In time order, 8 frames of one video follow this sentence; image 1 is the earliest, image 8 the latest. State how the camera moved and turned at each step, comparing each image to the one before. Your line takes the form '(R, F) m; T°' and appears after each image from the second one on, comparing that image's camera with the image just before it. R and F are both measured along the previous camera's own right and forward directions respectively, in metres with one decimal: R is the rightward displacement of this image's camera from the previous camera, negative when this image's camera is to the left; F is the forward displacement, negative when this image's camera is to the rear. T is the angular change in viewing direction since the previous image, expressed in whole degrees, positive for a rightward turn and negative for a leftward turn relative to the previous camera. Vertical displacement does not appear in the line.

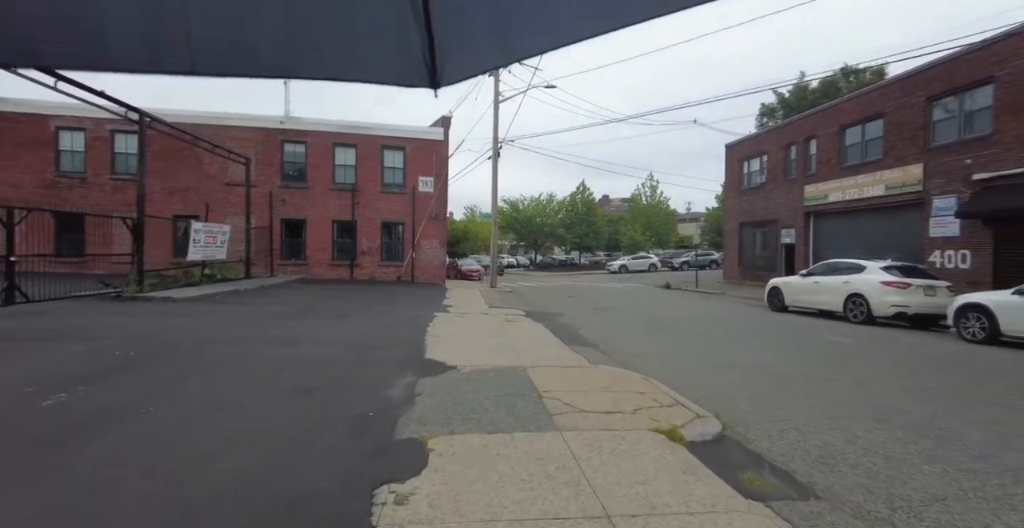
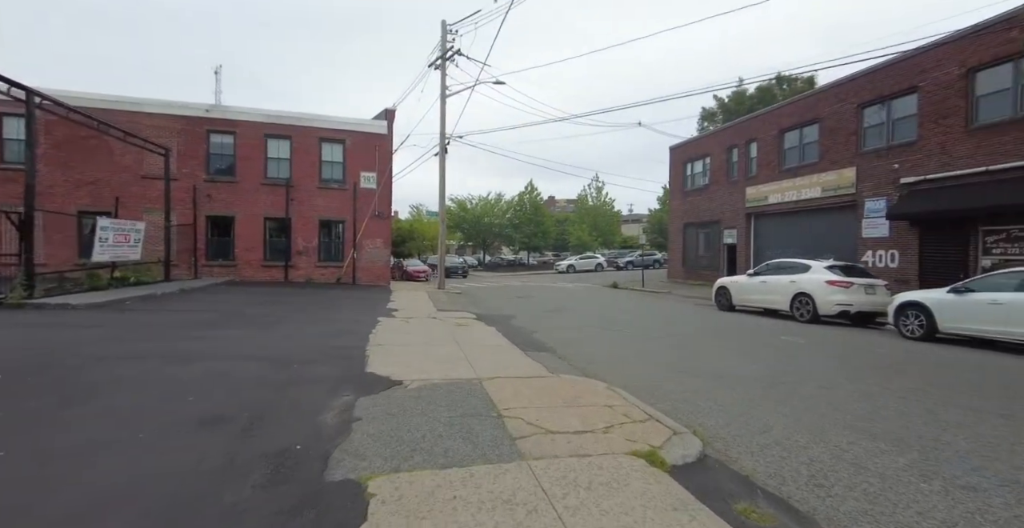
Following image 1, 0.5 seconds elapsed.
(-0.1, +0.7) m; +6°
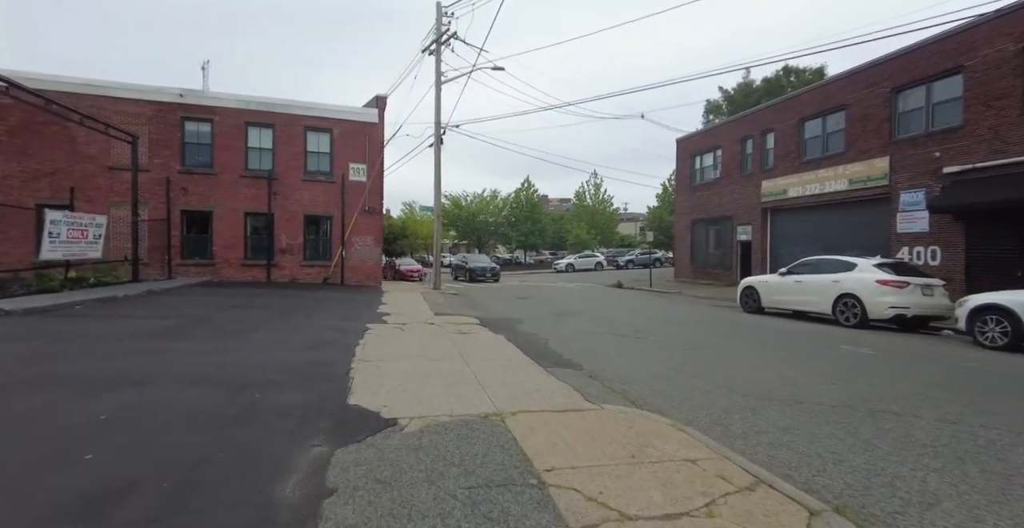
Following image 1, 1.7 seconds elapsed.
(-0.4, +1.6) m; +1°
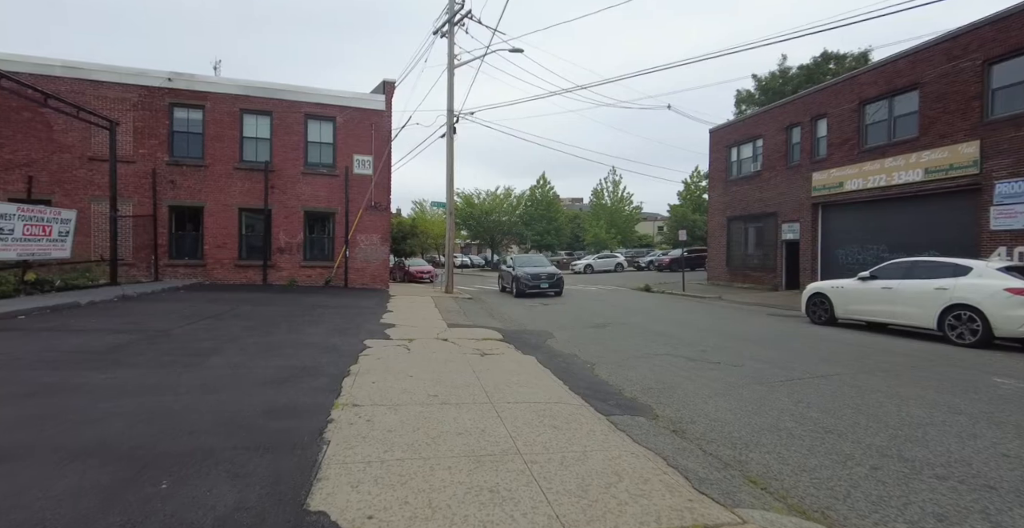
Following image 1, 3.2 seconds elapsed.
(-0.4, +2.1) m; -1°
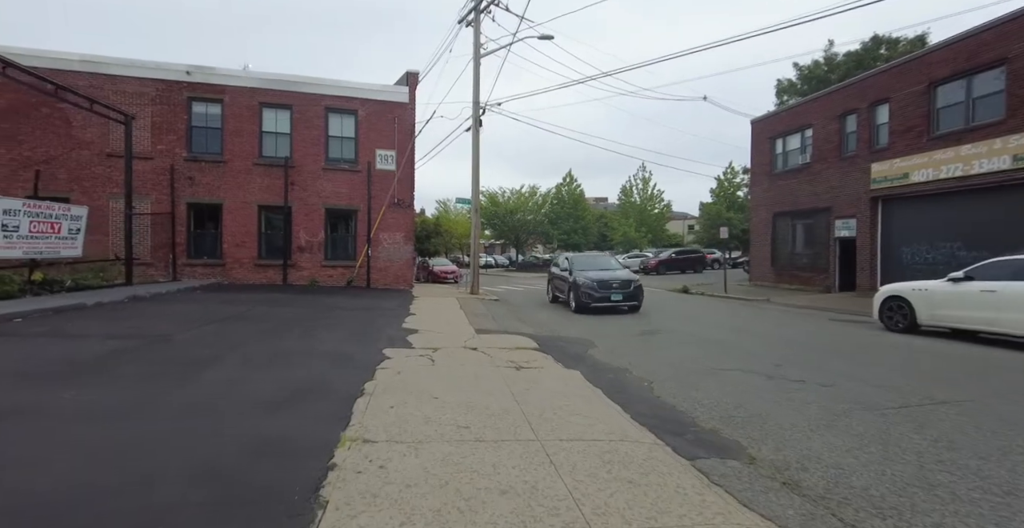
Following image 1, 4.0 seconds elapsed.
(-0.3, +1.1) m; -3°
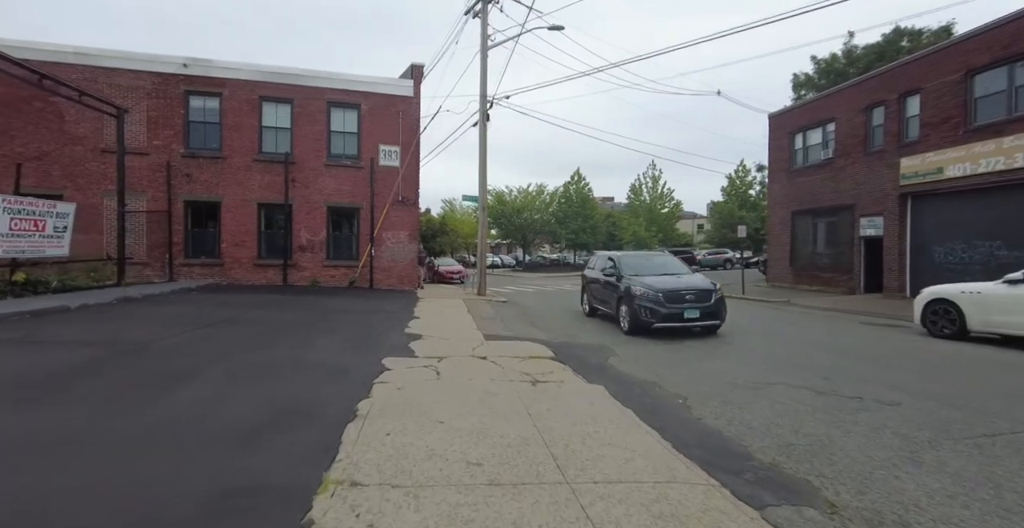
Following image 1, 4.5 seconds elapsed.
(-0.1, +0.8) m; -1°
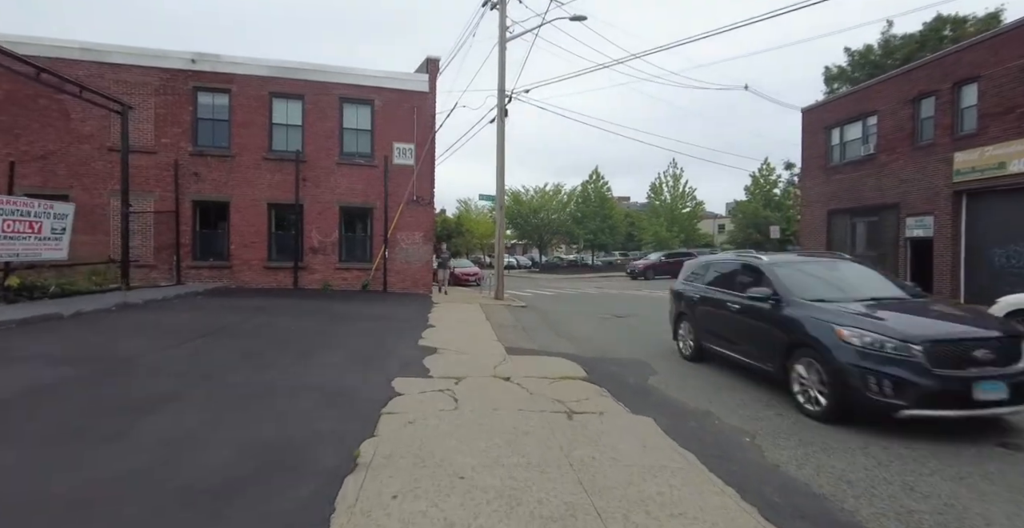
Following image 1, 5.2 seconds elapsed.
(-0.2, +0.9) m; -2°
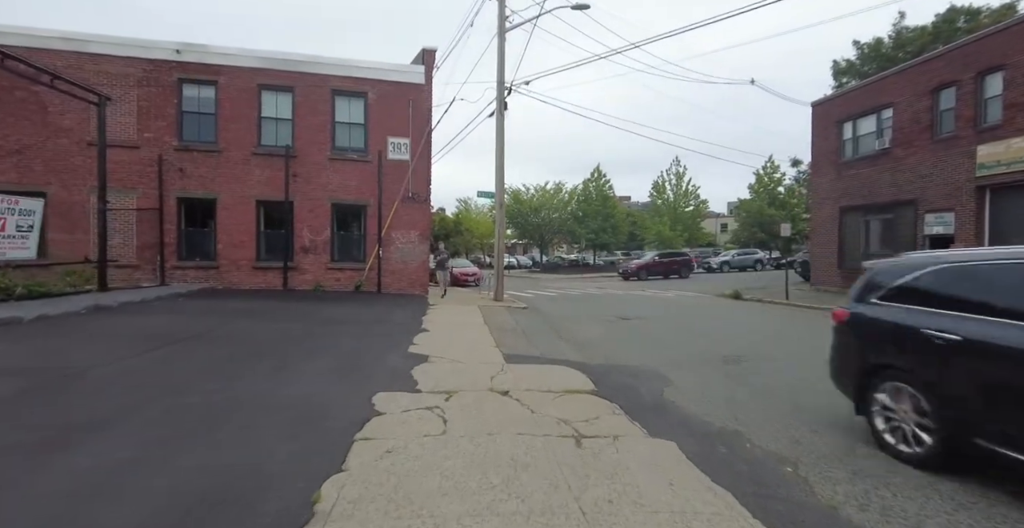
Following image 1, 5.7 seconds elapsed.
(0.0, +0.8) m; 0°
